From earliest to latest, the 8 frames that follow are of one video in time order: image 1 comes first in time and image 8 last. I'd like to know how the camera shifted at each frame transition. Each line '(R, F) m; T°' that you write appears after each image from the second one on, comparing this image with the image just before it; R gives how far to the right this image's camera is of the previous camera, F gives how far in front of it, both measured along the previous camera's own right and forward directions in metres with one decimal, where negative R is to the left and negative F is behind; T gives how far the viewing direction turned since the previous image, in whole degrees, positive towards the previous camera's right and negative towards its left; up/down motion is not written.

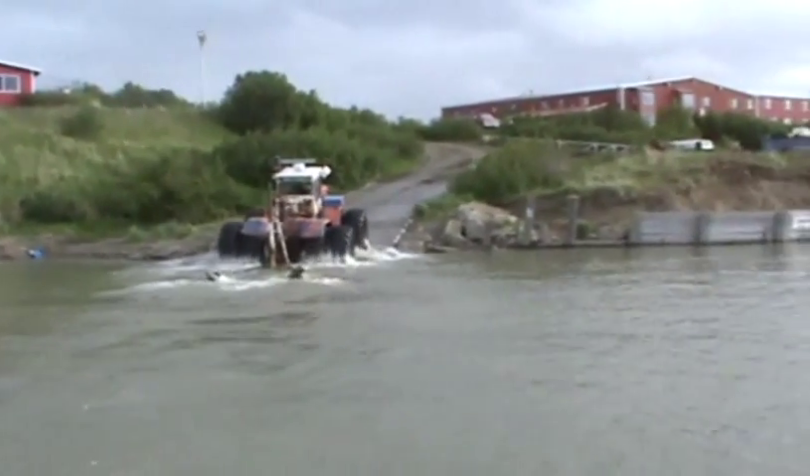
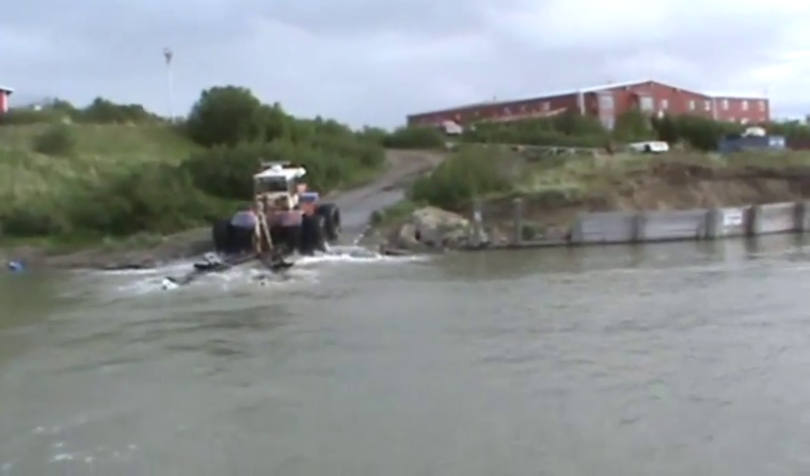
(+0.3, -1.3) m; +1°
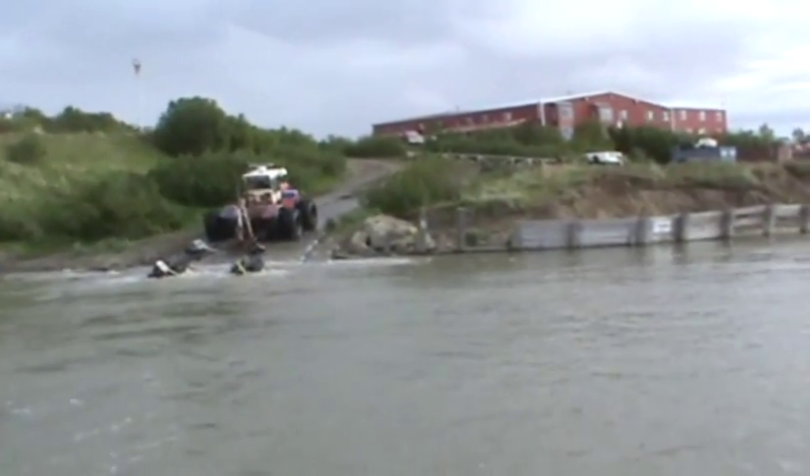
(+0.4, -1.5) m; +2°
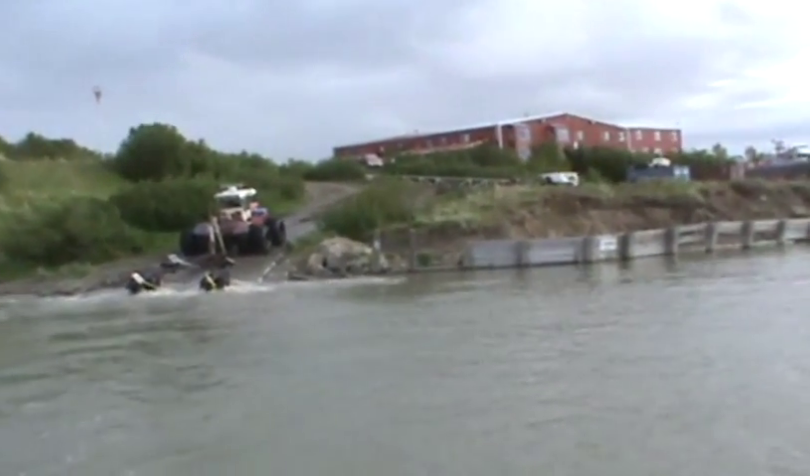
(+0.2, -0.8) m; +2°
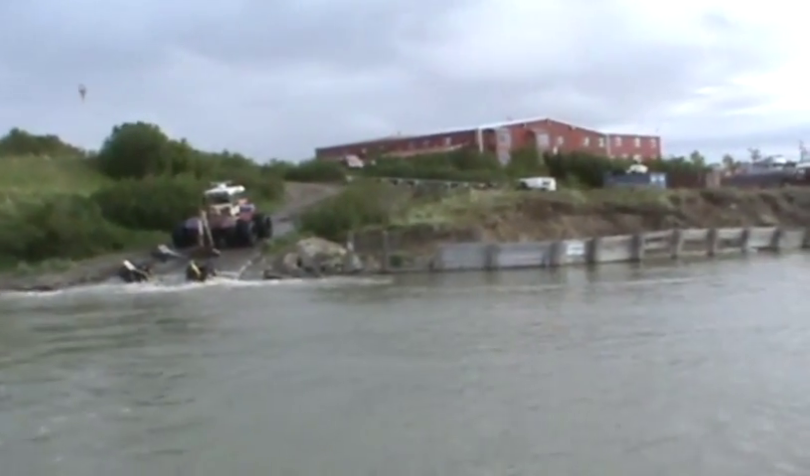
(+0.3, -0.7) m; +1°
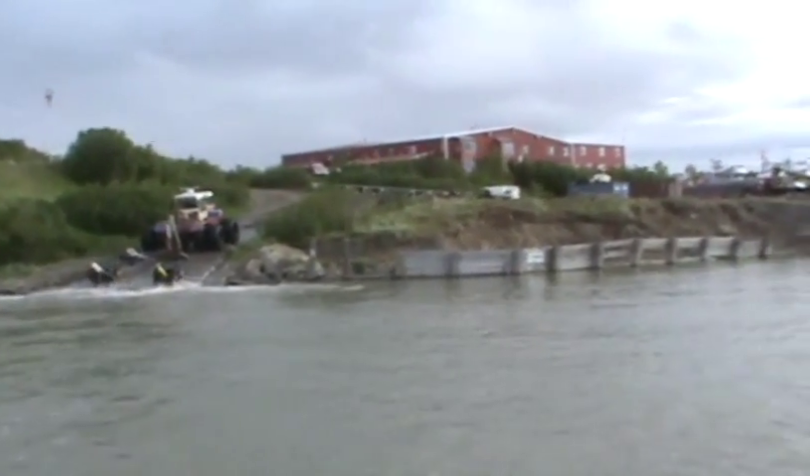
(+0.1, -0.2) m; +2°
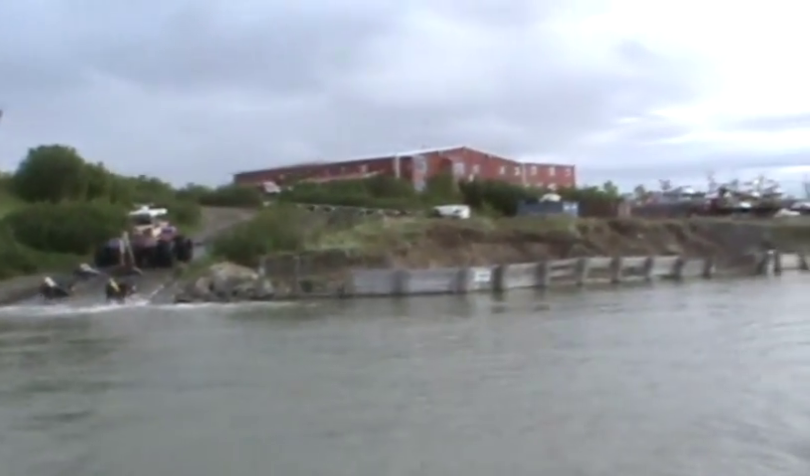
(+0.1, -0.3) m; +3°
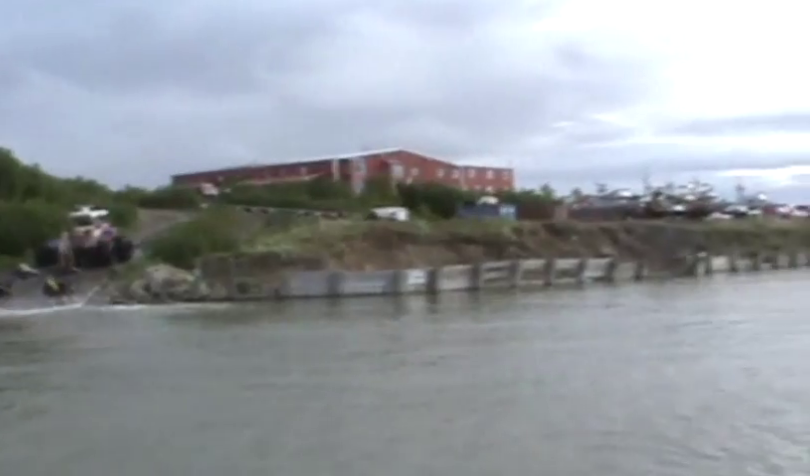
(+0.1, -0.3) m; +3°
